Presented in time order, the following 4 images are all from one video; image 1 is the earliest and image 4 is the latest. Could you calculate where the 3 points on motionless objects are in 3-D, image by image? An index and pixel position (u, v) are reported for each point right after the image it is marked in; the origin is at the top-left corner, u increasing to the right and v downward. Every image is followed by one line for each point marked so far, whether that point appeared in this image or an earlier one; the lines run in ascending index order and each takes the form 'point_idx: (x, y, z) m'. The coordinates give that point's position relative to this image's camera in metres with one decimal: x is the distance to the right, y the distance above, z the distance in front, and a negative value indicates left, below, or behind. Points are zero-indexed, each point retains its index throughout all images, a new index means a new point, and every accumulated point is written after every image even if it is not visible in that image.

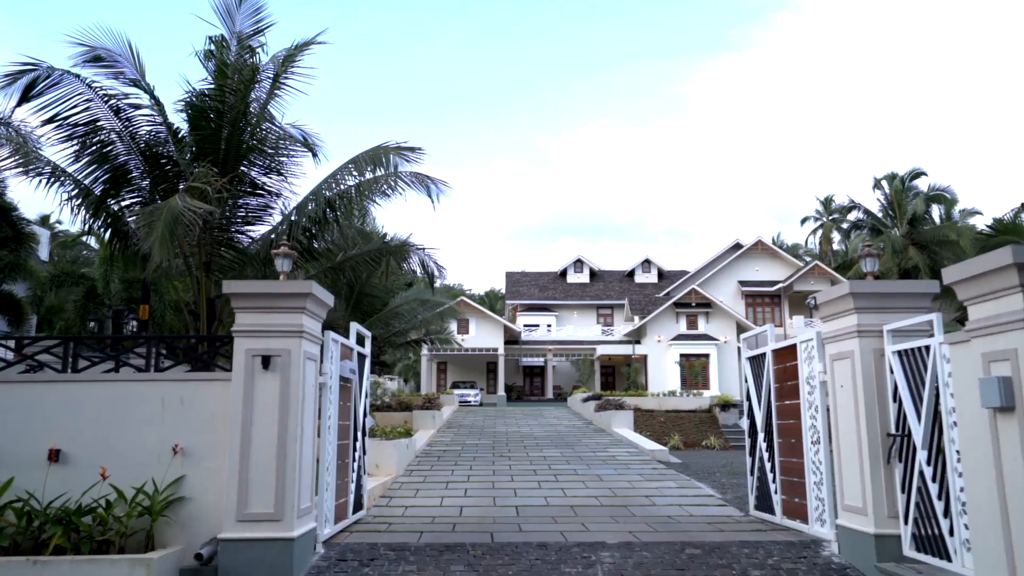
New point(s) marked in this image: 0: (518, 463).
0: (+0.2, -3.6, +18.0) m
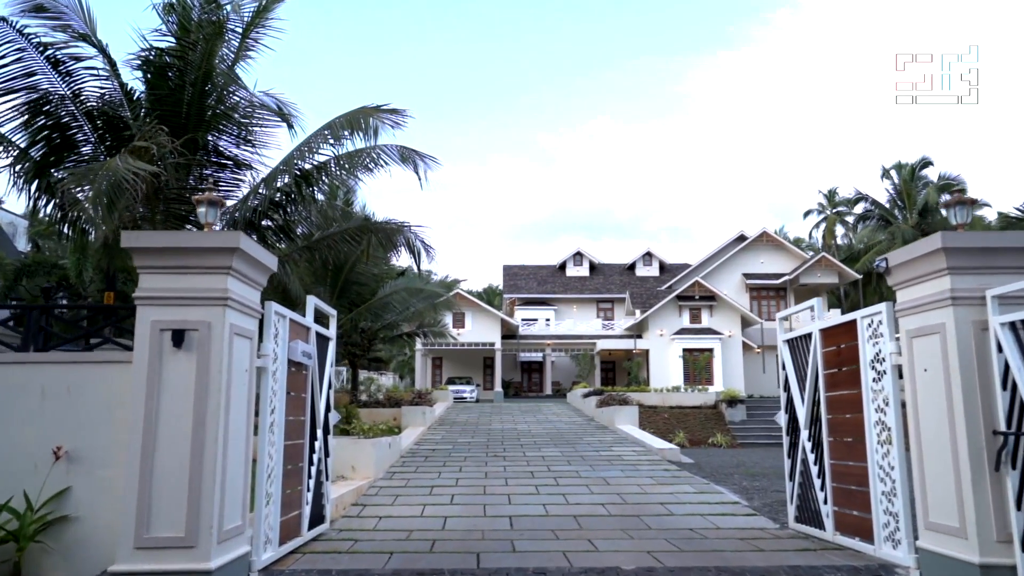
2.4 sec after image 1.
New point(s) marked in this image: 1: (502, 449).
0: (+0.1, -3.2, +16.2) m
1: (-0.2, -3.4, +18.4) m
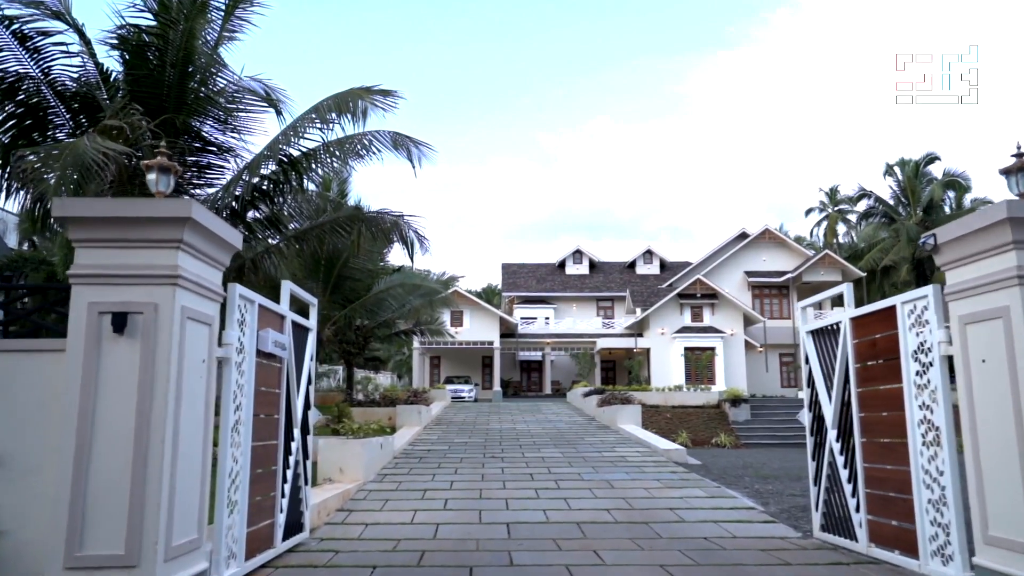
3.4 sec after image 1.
0: (0.0, -3.1, +15.3) m
1: (-0.2, -3.2, +17.6) m
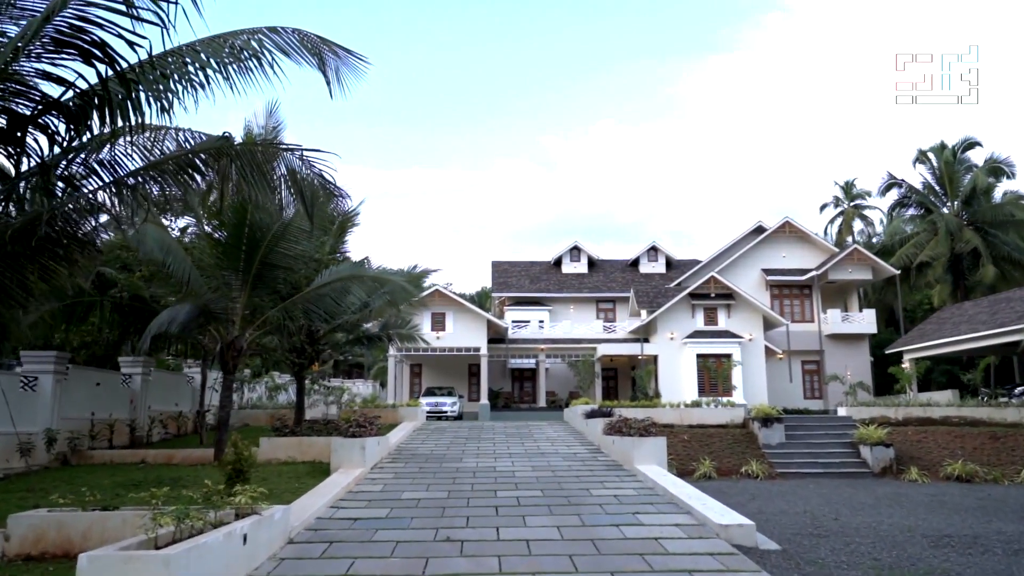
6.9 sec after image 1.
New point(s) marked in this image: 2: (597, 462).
0: (-0.4, -2.8, +8.8) m
1: (-0.6, -3.0, +11.1) m
2: (+1.6, -3.0, +14.4) m
